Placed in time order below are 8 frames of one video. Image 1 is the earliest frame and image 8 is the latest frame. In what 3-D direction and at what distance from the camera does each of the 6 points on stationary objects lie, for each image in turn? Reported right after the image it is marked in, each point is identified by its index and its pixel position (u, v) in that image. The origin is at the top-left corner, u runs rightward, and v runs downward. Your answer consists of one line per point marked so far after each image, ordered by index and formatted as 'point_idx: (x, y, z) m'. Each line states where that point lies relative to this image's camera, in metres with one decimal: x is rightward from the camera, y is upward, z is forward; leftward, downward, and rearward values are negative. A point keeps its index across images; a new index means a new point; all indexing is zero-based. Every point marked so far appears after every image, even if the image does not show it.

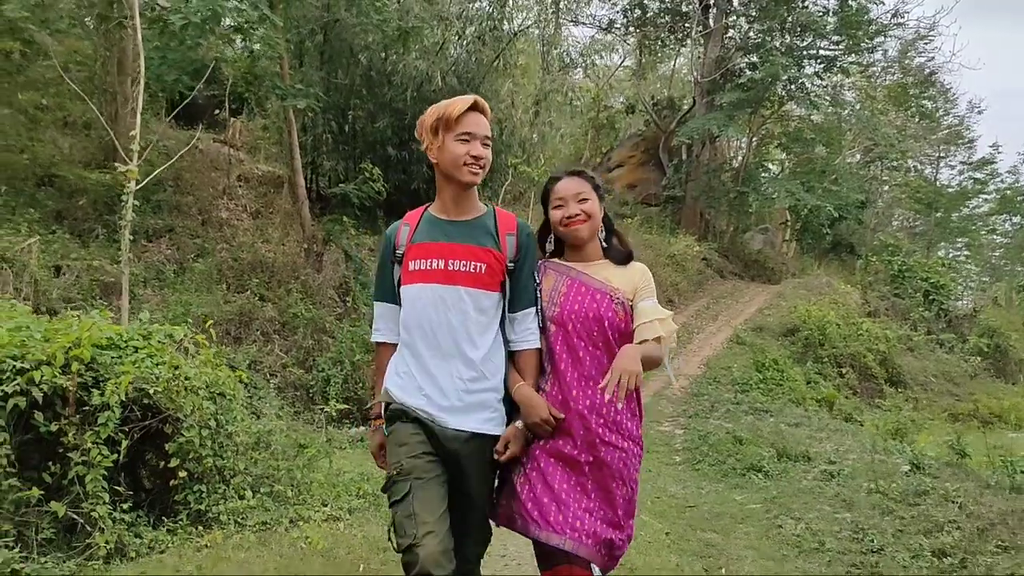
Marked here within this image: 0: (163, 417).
0: (-2.0, -0.7, +4.9) m
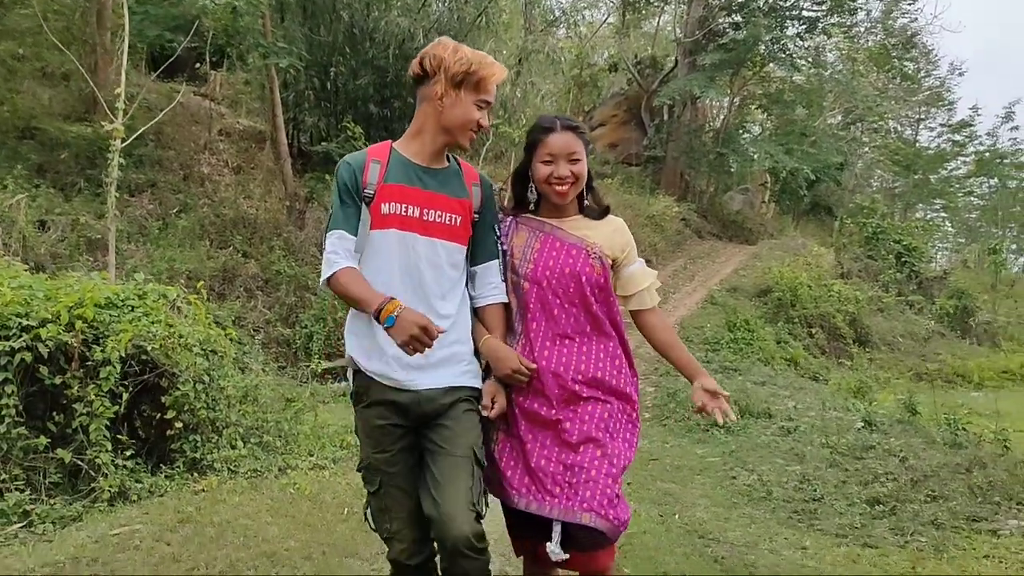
0: (-2.1, -0.5, +5.2) m
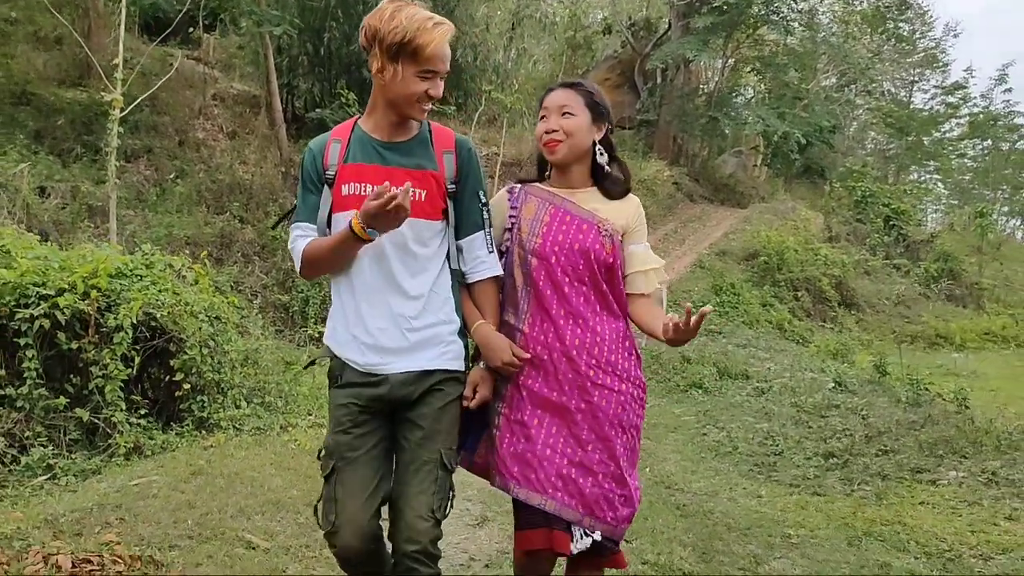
0: (-2.2, -0.3, +5.6) m
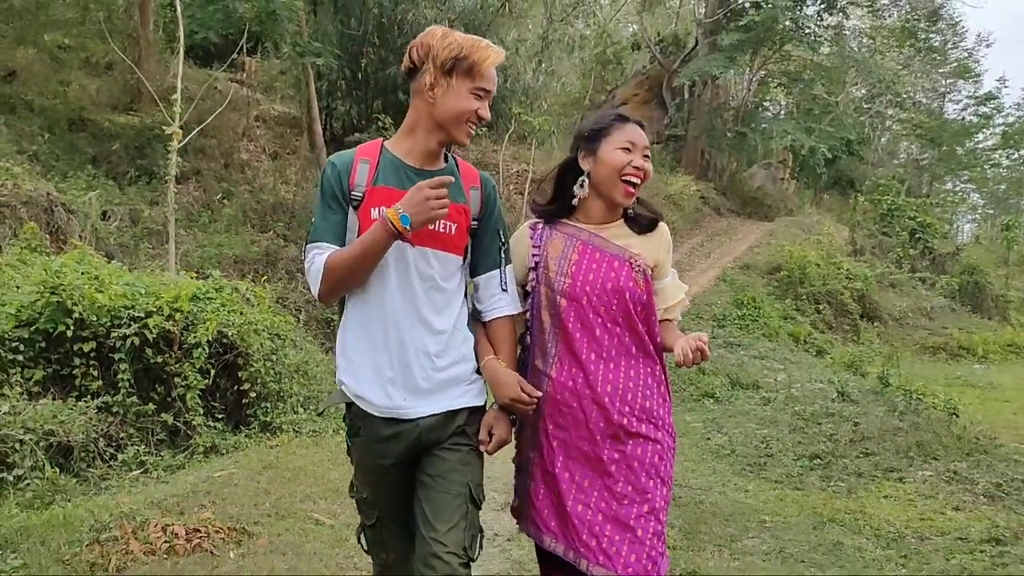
0: (-2.0, -0.5, +6.5) m
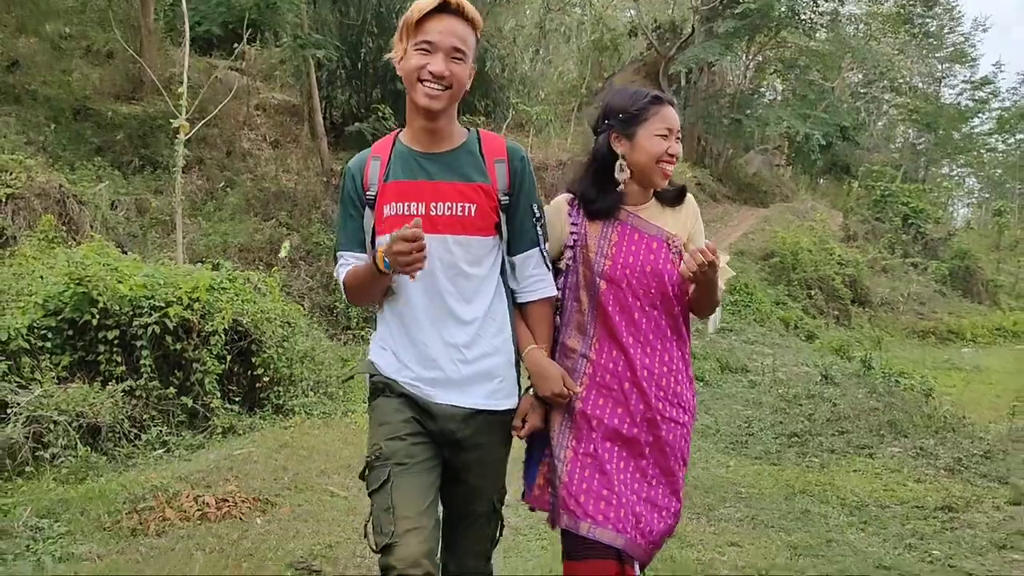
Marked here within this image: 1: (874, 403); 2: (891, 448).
0: (-2.1, -0.4, +6.8) m
1: (+3.1, -1.0, +7.5) m
2: (+2.6, -1.1, +6.0) m
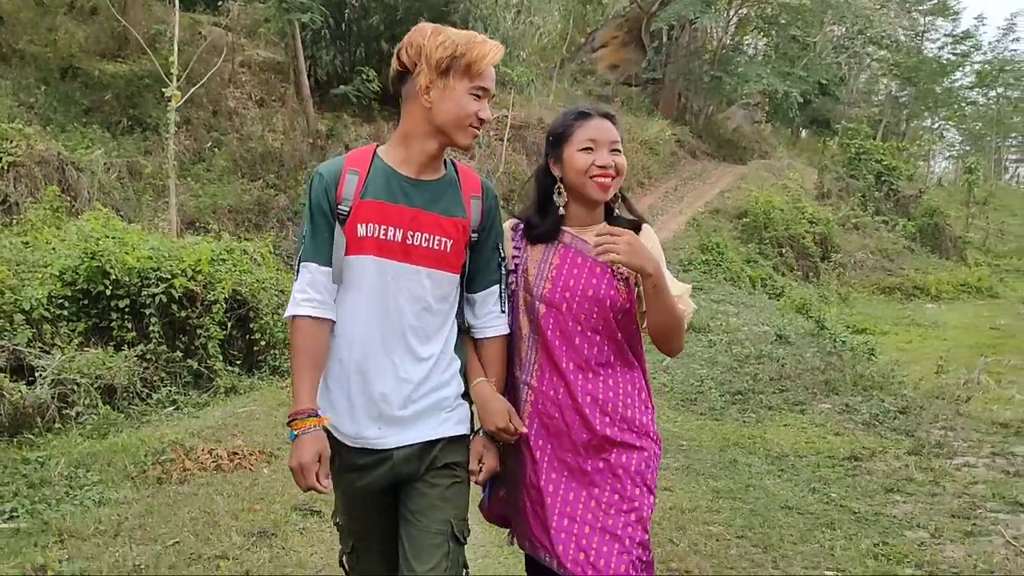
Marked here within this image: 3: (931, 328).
0: (-2.3, -0.1, +7.5) m
1: (+2.9, -0.7, +8.3) m
2: (+2.4, -0.9, +6.8) m
3: (+7.4, -0.7, +15.4) m
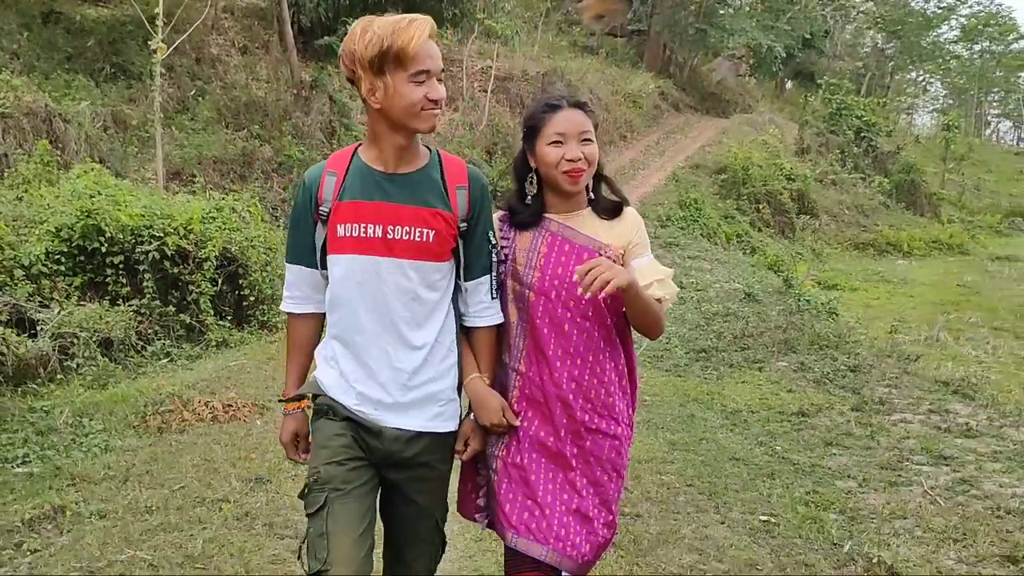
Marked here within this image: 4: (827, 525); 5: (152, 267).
0: (-2.5, +0.2, +7.8) m
1: (+2.7, -0.3, +8.8) m
2: (+2.2, -0.6, +7.2) m
3: (+7.0, +0.1, +15.9) m
4: (+1.4, -1.1, +3.9) m
5: (-3.0, +0.2, +7.3) m
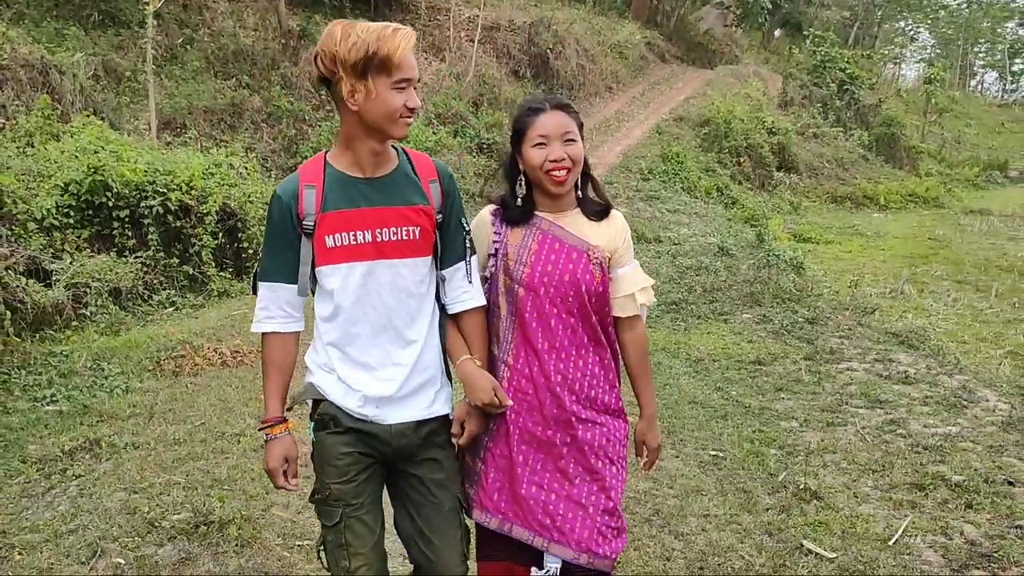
0: (-2.6, +0.7, +8.3) m
1: (+2.5, +0.1, +9.3) m
2: (+2.1, -0.2, +7.8) m
3: (+6.8, +0.9, +16.5) m
4: (+1.3, -0.9, +4.5) m
5: (-3.2, +0.6, +7.8) m
